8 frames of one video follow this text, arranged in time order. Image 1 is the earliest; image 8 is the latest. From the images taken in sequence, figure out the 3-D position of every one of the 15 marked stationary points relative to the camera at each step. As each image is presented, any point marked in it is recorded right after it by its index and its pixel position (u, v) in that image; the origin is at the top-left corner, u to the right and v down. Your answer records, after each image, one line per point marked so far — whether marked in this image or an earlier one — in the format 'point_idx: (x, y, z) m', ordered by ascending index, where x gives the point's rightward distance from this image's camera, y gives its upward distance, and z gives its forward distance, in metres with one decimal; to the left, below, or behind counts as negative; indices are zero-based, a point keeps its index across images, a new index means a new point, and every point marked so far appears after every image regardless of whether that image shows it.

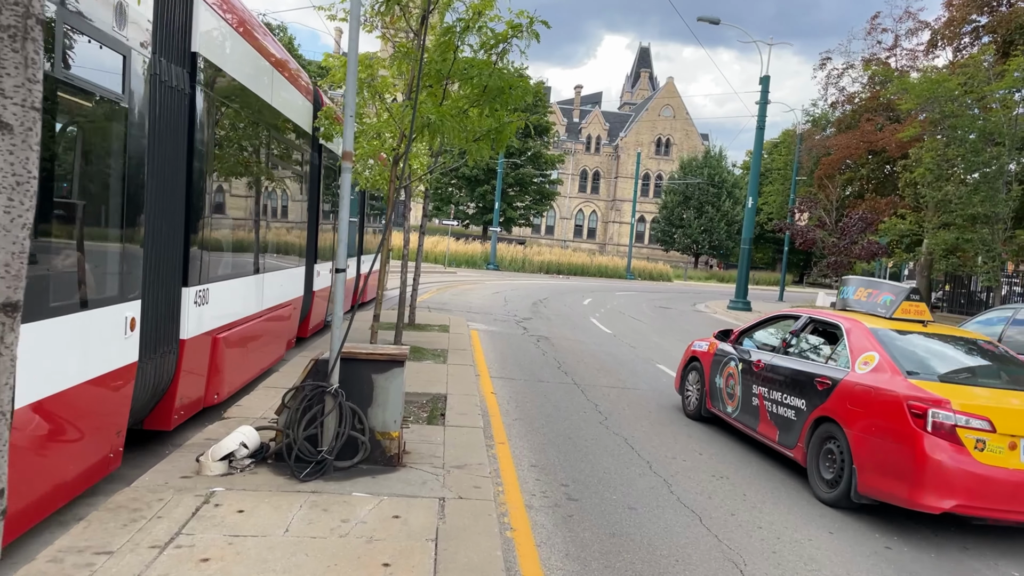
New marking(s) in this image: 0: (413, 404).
0: (-0.9, -1.1, +6.8) m
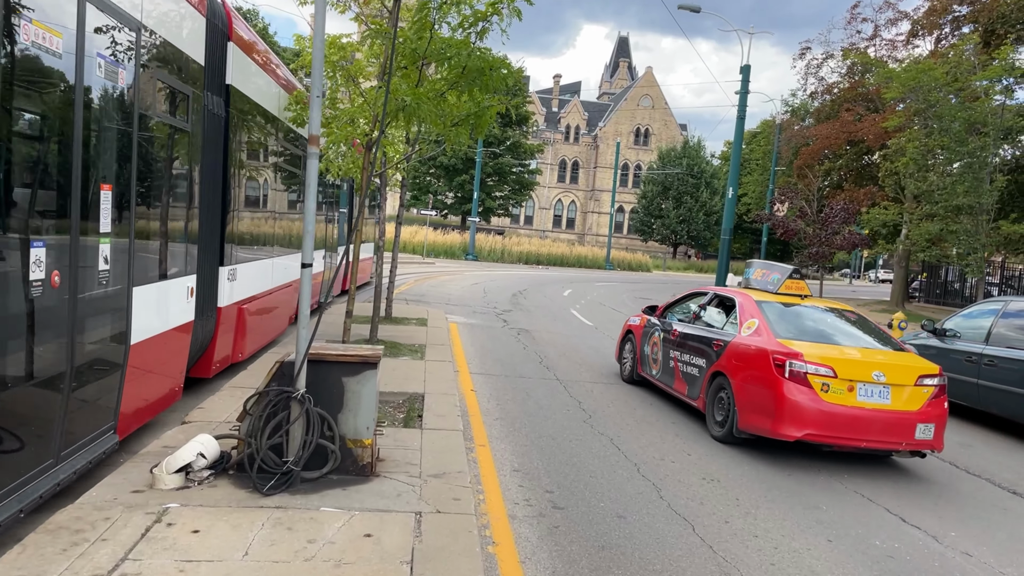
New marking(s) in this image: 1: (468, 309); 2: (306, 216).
0: (-1.1, -1.0, +6.5) m
1: (-1.0, -0.5, +16.9) m
2: (-1.1, +0.4, +4.1) m
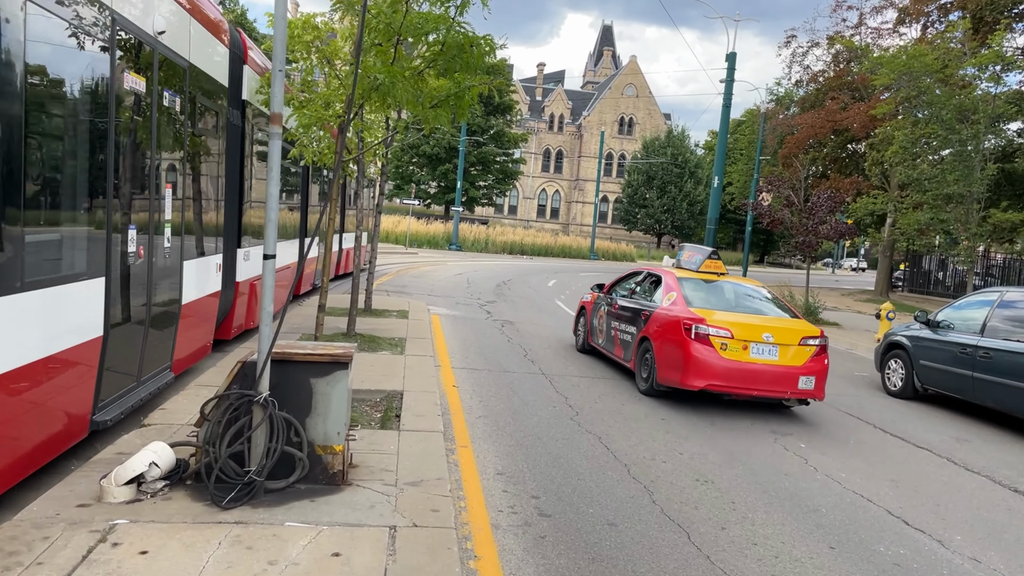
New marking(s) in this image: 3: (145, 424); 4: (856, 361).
0: (-1.2, -0.9, +6.1) m
1: (-1.4, -0.3, +16.5) m
2: (-1.2, +0.4, +3.8) m
3: (-2.5, -0.9, +5.1) m
4: (+6.2, -1.3, +13.6) m
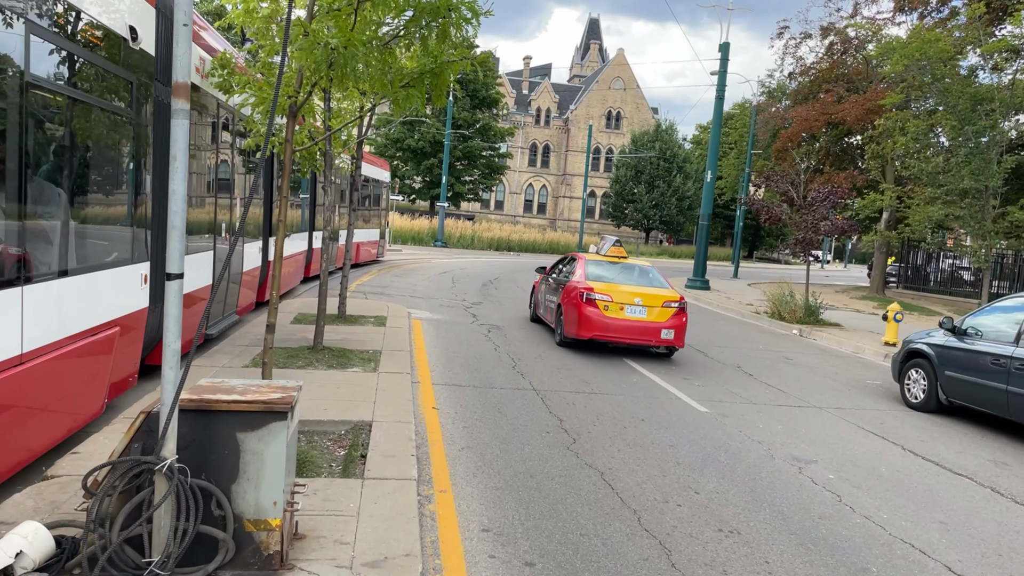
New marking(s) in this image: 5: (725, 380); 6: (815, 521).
0: (-1.3, -1.0, +5.2) m
1: (-1.6, -0.3, +15.6) m
2: (-1.3, +0.3, +2.8) m
3: (-2.6, -1.0, +4.2) m
4: (+6.0, -1.3, +12.8) m
5: (+2.9, -1.2, +10.2) m
6: (+2.0, -1.5, +5.1) m
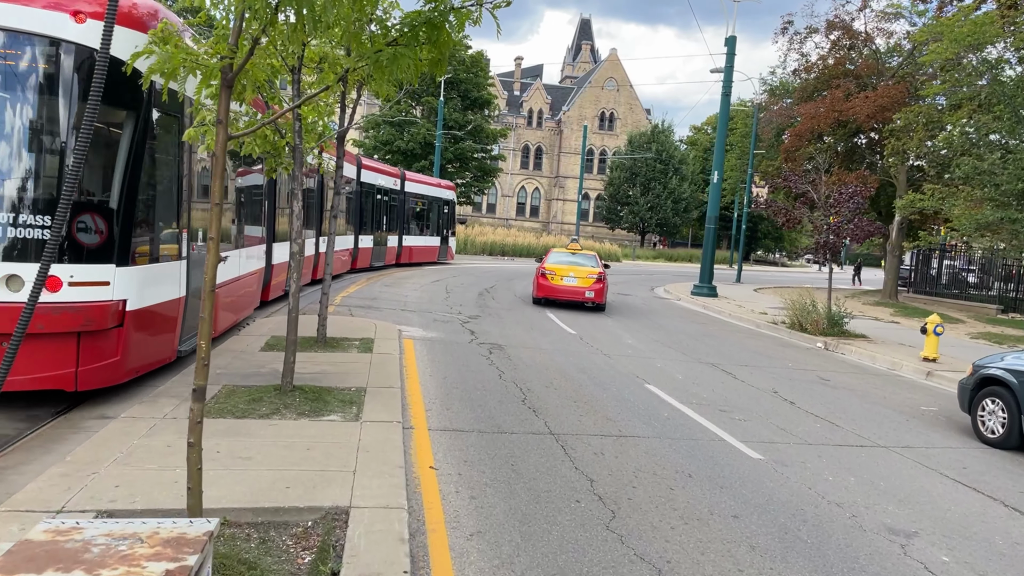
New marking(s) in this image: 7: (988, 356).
0: (-1.1, -1.2, +3.7) m
1: (-1.6, -0.5, +14.1) m
2: (-1.1, +0.1, +1.4) m
3: (-2.4, -1.2, +2.7) m
4: (+6.1, -1.5, +11.5) m
5: (+3.0, -1.4, +8.8) m
6: (+2.2, -1.7, +3.7) m
7: (+5.4, -0.8, +8.6) m
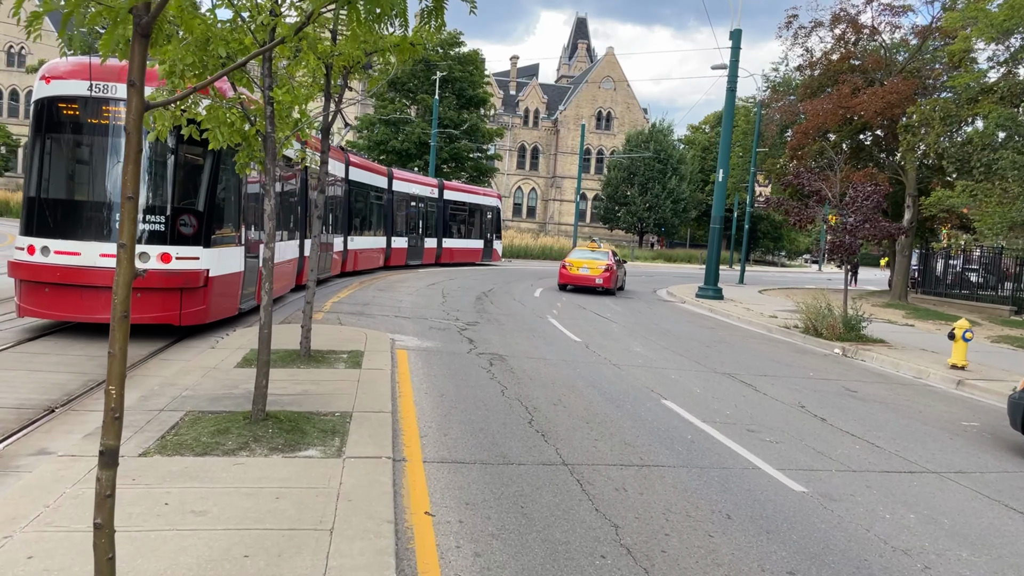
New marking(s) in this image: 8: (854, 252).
0: (-1.1, -1.3, +2.9) m
1: (-1.6, -0.6, +13.3) m
2: (-1.0, 0.0, +0.5) m
3: (-2.3, -1.3, +1.8) m
4: (+6.1, -1.6, +10.7) m
5: (+3.0, -1.5, +7.9) m
6: (+2.3, -1.8, +2.8) m
7: (+5.5, -0.8, +7.7) m
8: (+8.6, +0.9, +19.5) m
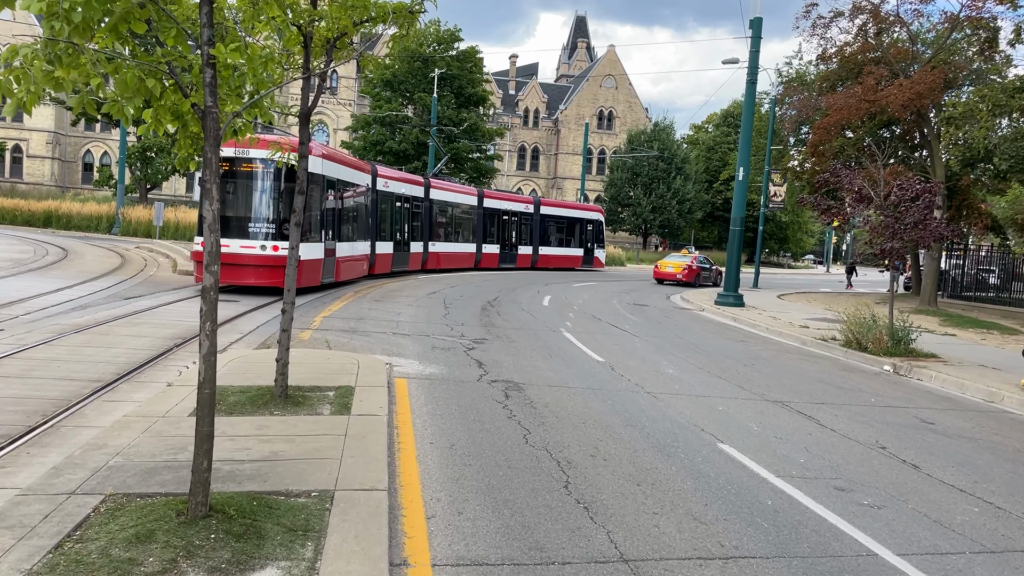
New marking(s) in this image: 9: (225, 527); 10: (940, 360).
0: (-0.8, -1.5, +1.3) m
1: (-1.4, -0.8, +11.7) m
2: (-0.8, -0.1, -1.0) m
3: (-2.1, -1.5, +0.3) m
4: (+6.3, -1.7, +9.1) m
5: (+3.2, -1.7, +6.4) m
6: (+2.5, -2.0, +1.3) m
7: (+5.7, -1.0, +6.2) m
8: (+8.8, +0.8, +17.9) m
9: (-1.4, -1.2, +3.8) m
10: (+7.7, -1.3, +13.6) m
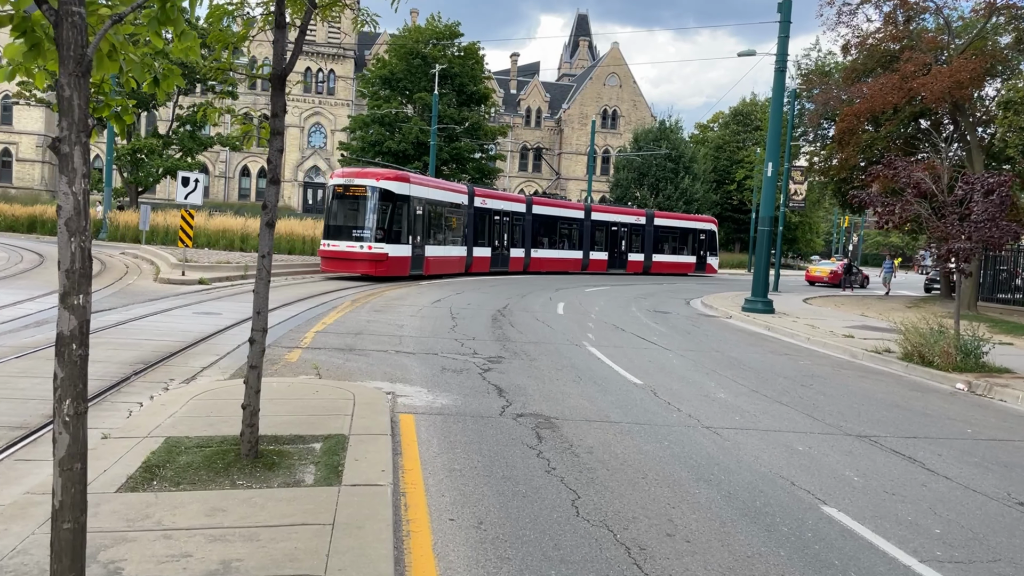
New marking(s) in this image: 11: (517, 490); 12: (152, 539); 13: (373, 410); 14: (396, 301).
0: (-0.5, -1.6, -0.4) m
1: (-1.1, -1.0, +10.0) m
2: (-0.5, -0.3, -2.7) m
3: (-1.8, -1.6, -1.4) m
4: (+6.6, -1.8, +7.4) m
5: (+3.5, -1.8, +4.7) m
6: (+2.8, -2.1, -0.4) m
7: (+6.0, -1.1, +4.5) m
8: (+9.0, +0.7, +16.3) m
9: (-1.1, -1.3, +2.1) m
10: (+8.0, -1.4, +12.0) m
11: (0.0, -1.4, +5.3) m
12: (-1.7, -1.2, +3.6) m
13: (-1.3, -1.1, +6.7) m
14: (-2.6, -0.3, +17.6) m
